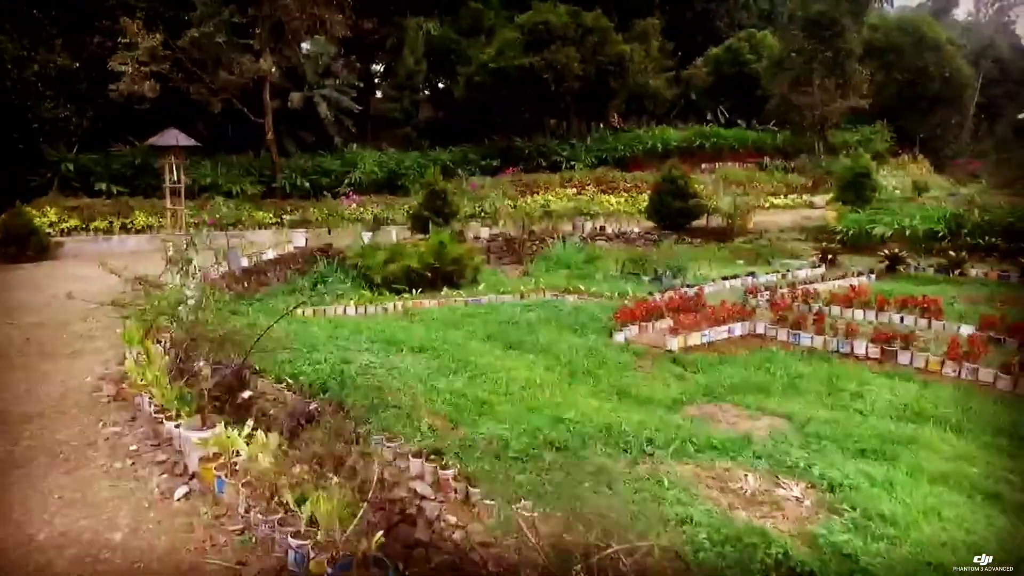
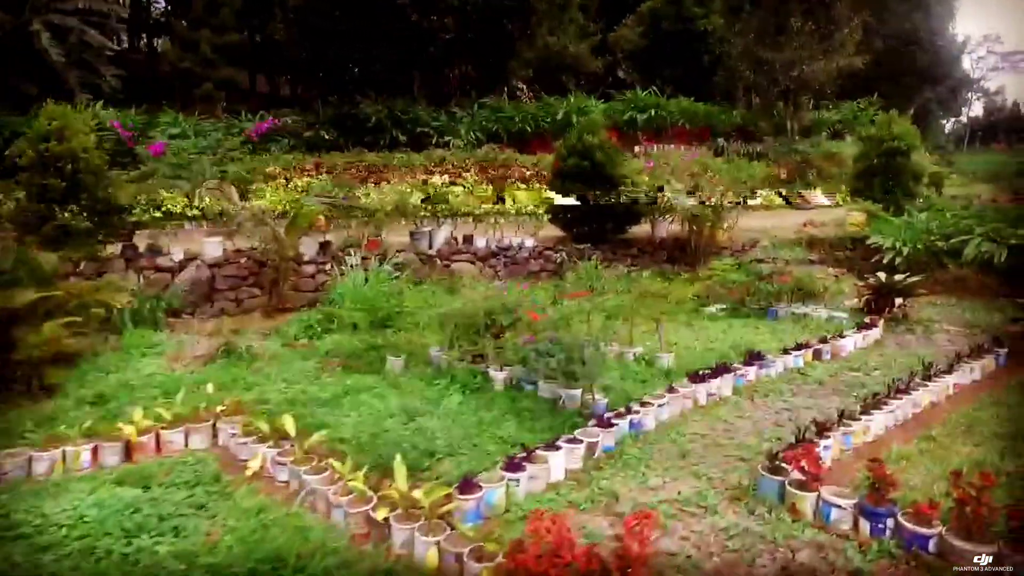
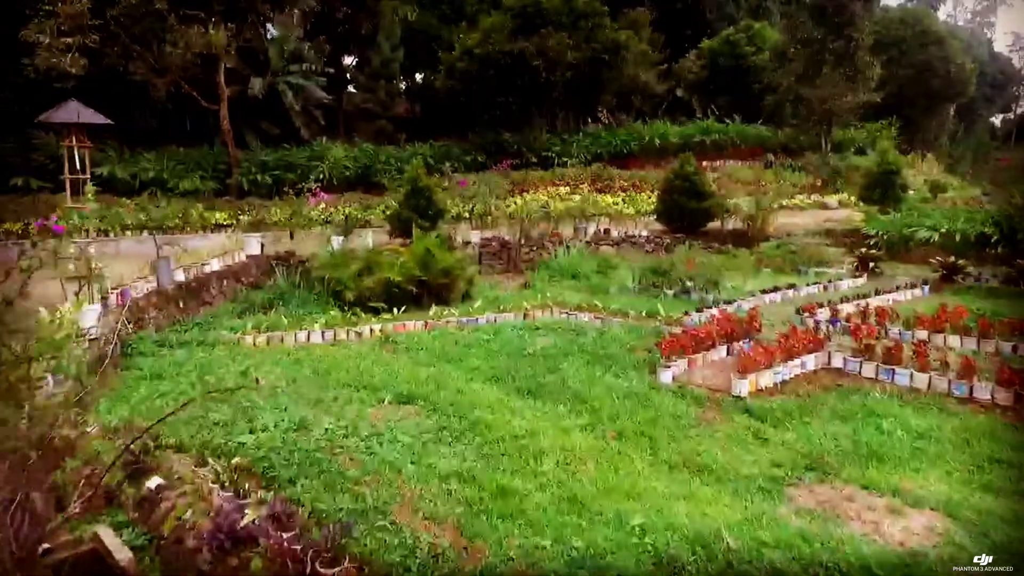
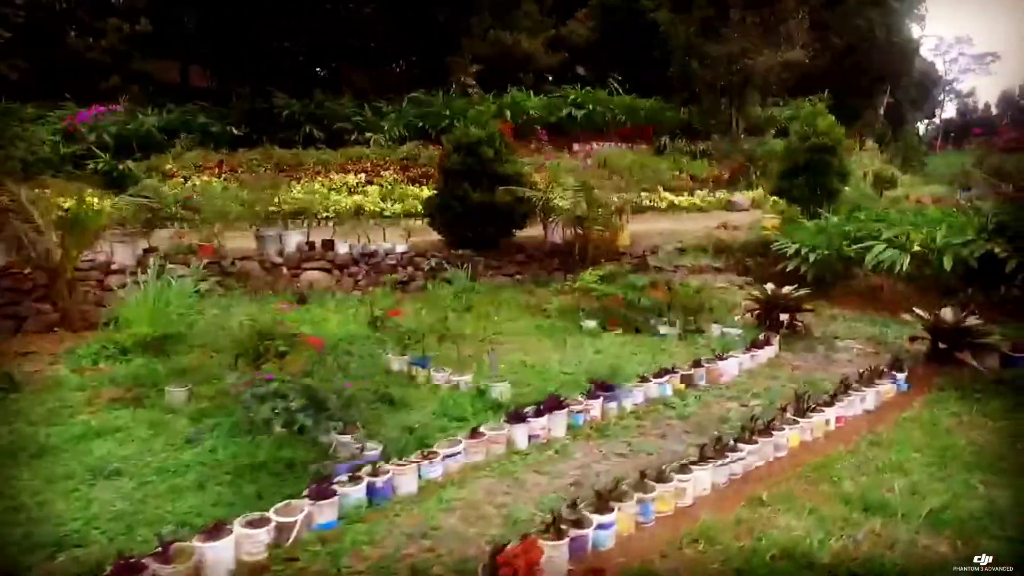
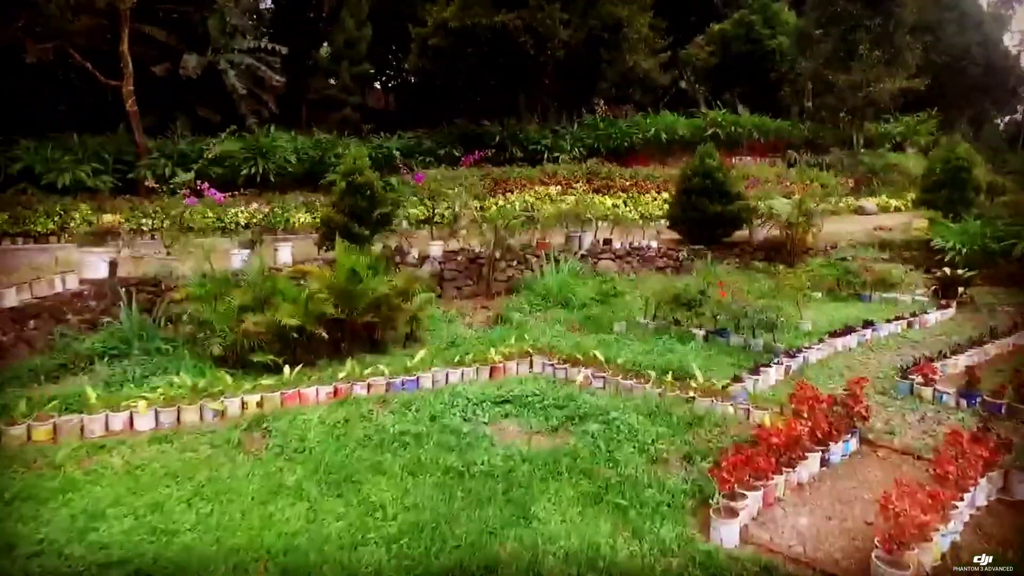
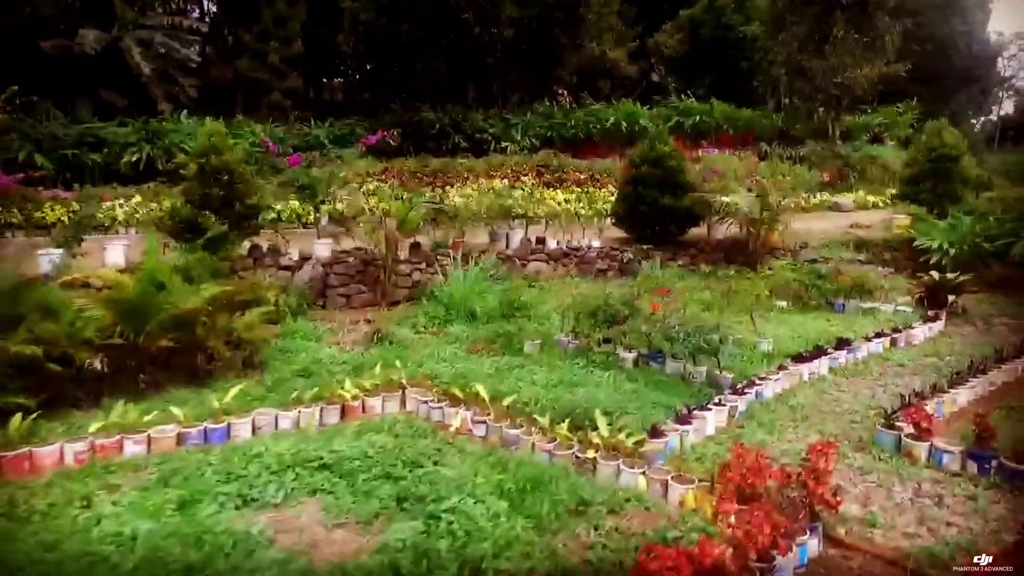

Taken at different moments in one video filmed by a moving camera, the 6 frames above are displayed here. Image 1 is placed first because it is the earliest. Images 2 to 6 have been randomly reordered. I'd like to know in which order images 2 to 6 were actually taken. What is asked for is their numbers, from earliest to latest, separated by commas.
3, 5, 6, 2, 4
